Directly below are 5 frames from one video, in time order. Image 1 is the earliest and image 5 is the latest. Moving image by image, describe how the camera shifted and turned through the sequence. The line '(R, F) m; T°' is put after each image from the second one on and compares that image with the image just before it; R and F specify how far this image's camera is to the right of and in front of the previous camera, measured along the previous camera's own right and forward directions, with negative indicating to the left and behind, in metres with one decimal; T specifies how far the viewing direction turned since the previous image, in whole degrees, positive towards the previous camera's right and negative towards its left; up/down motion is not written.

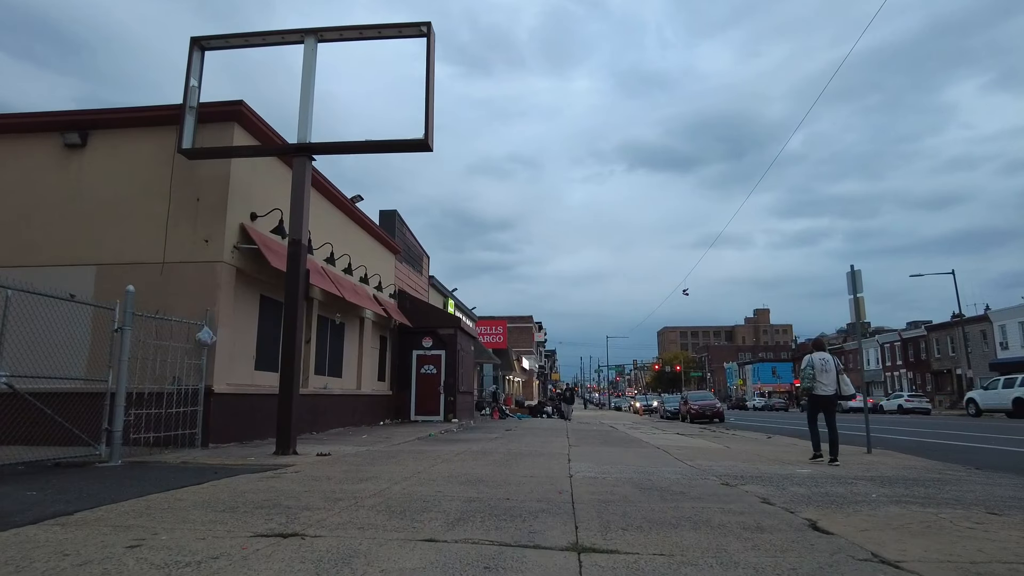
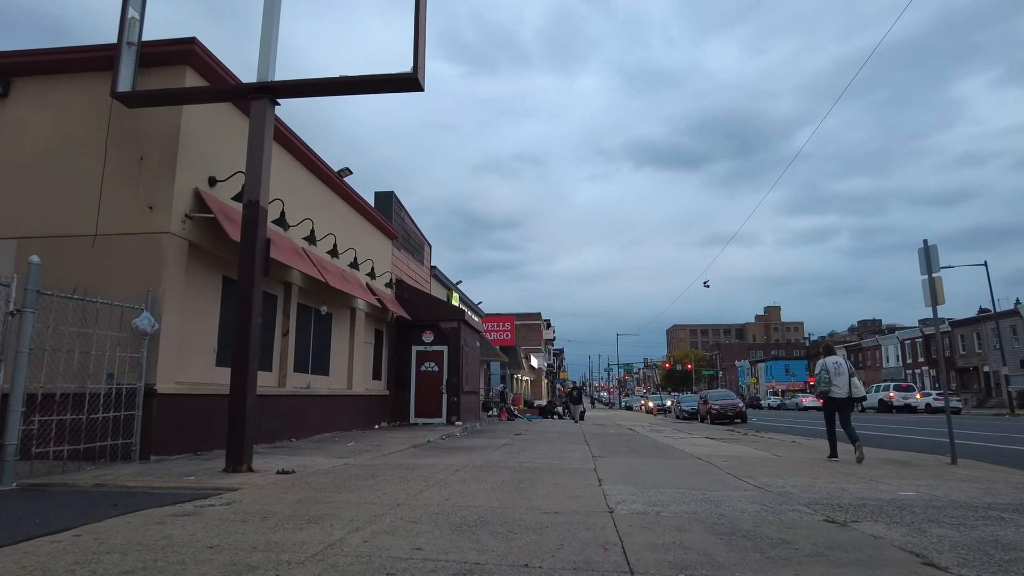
(-0.1, +2.2) m; -1°
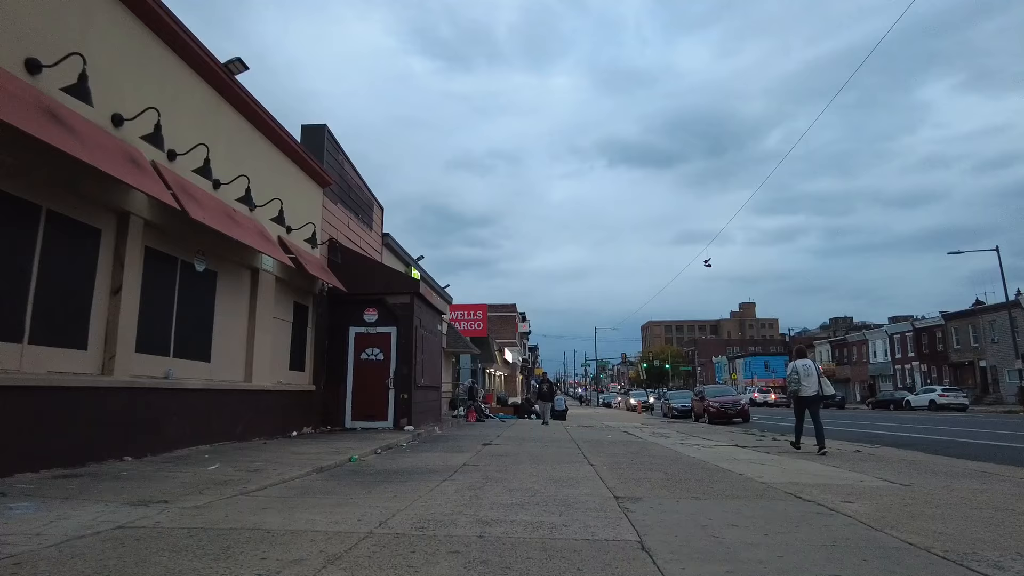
(+0.1, +4.8) m; +2°
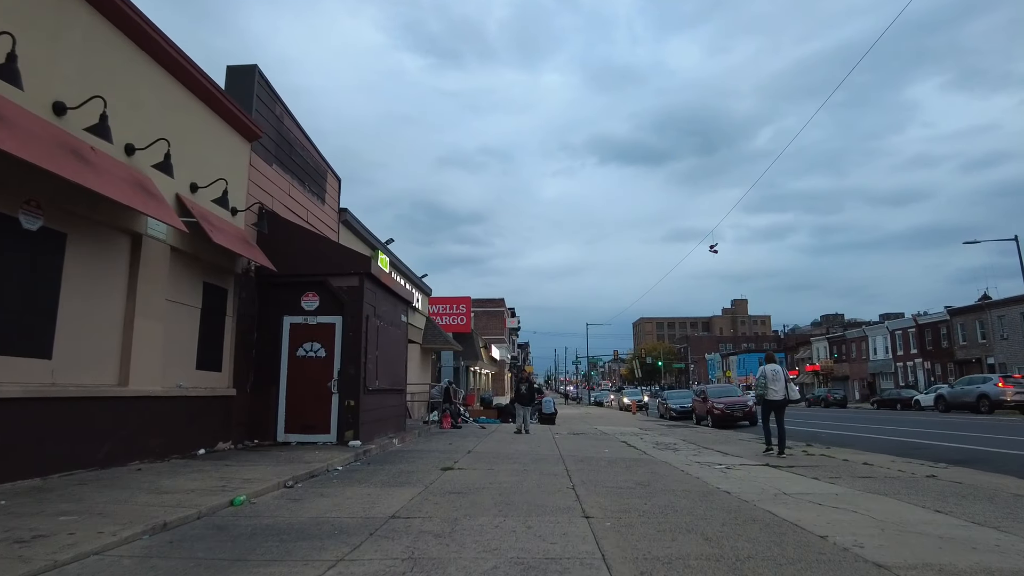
(+0.3, +3.1) m; +1°
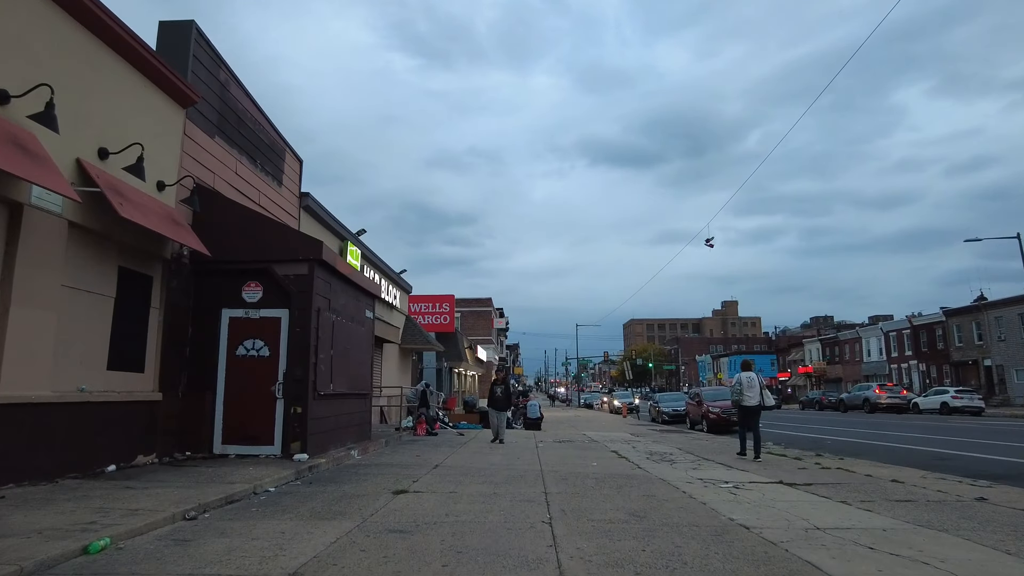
(+0.3, +1.7) m; +1°
